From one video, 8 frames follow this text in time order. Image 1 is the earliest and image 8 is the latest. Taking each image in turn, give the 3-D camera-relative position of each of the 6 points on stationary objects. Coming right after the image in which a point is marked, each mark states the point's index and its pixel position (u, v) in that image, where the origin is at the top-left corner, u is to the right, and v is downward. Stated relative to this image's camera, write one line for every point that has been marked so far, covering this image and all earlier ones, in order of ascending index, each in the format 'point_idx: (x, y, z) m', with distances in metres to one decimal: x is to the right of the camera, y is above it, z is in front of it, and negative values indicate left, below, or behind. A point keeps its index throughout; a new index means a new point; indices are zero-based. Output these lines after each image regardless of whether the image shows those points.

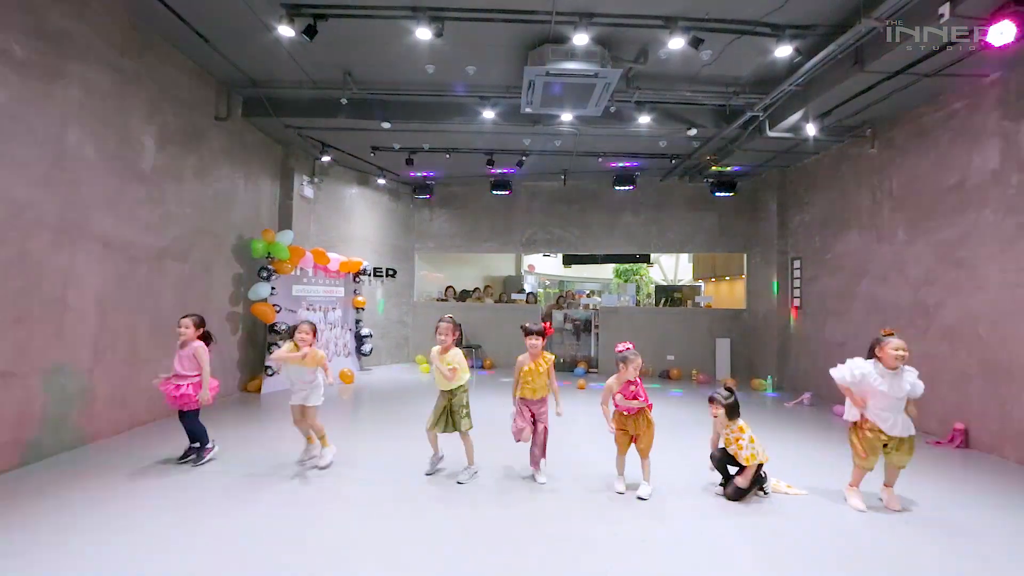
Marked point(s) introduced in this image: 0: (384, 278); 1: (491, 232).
0: (-2.1, +0.2, +8.0) m
1: (-0.4, +1.0, +8.4) m
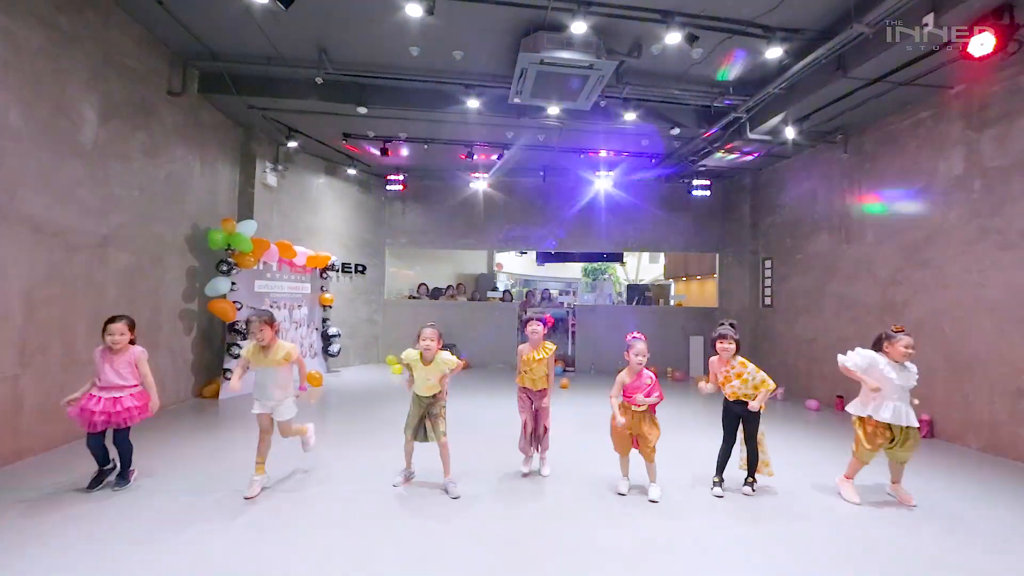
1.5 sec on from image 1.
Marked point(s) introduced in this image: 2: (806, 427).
0: (-2.5, +0.2, +7.6) m
1: (-0.8, +1.0, +8.2) m
2: (+3.1, -1.5, +5.2) m
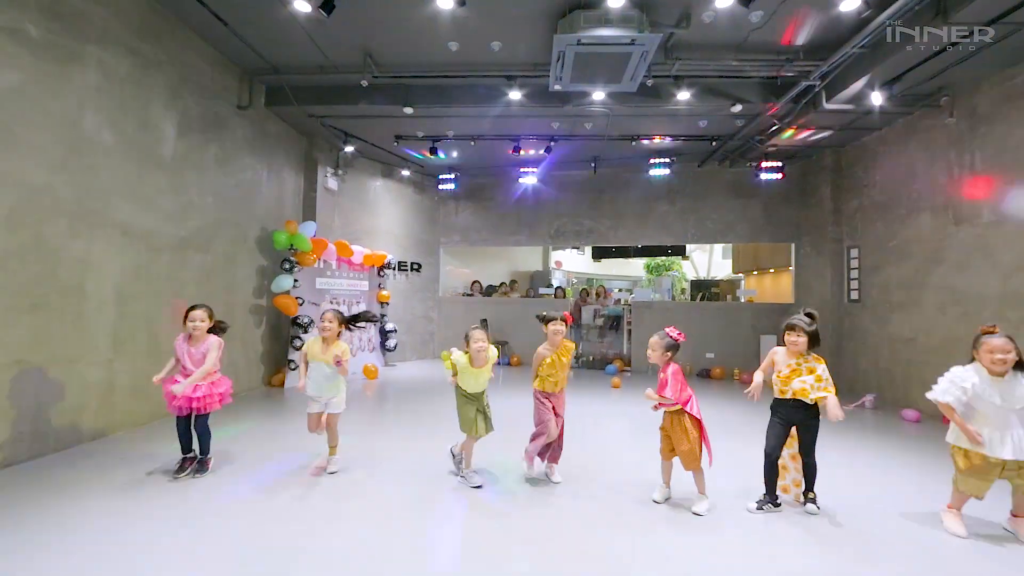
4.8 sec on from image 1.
0: (-1.7, +0.3, +7.8) m
1: (+0.1, +1.1, +8.1) m
2: (+3.6, -1.4, +4.6) m
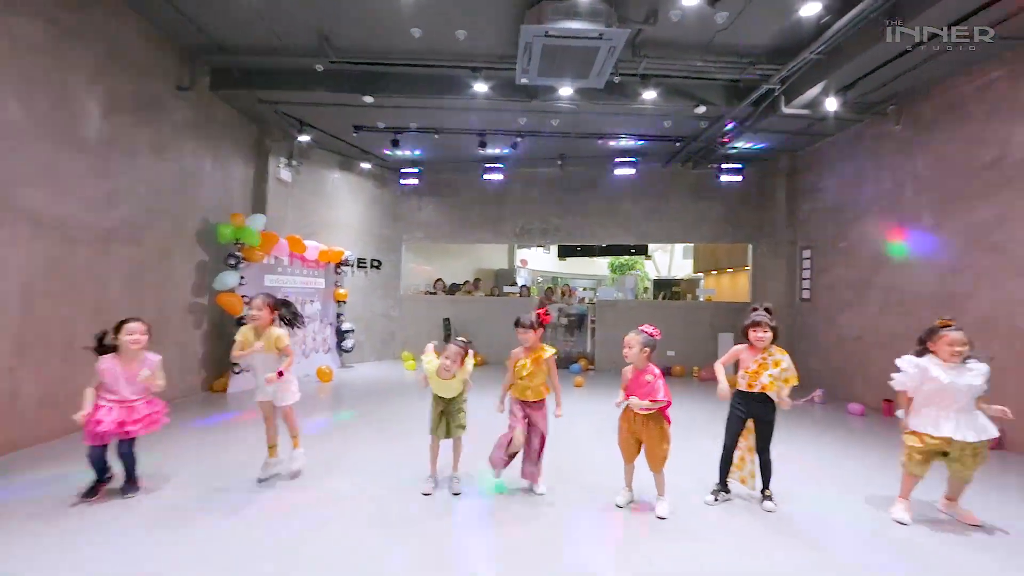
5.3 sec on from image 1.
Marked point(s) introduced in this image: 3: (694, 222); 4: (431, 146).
0: (-2.2, +0.3, +7.5) m
1: (-0.5, +1.1, +7.9) m
2: (+3.2, -1.4, +4.7) m
3: (+2.8, +1.0, +7.6) m
4: (-1.1, +2.0, +6.7) m
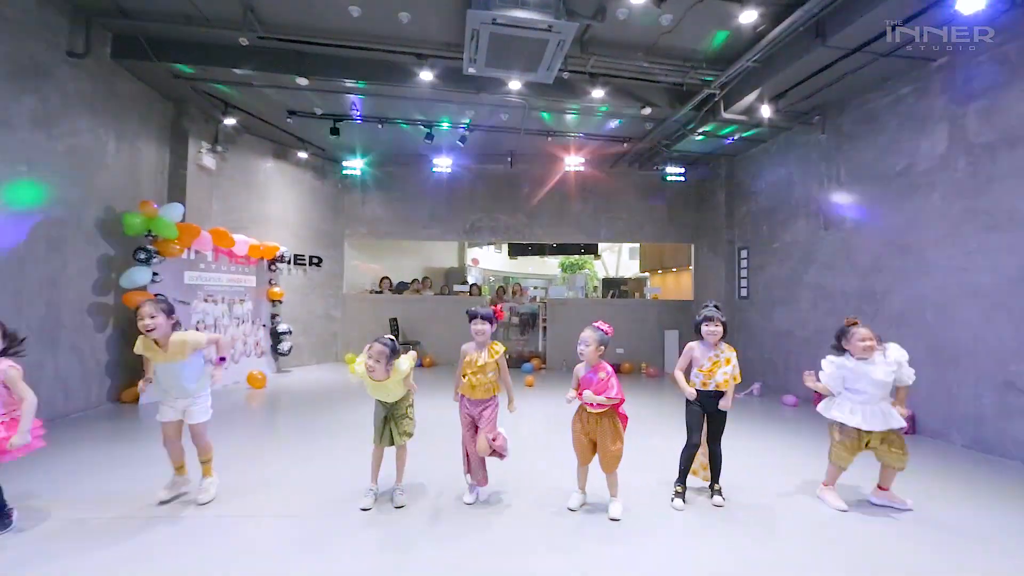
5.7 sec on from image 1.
0: (-3.0, +0.3, +7.1) m
1: (-1.3, +1.1, +7.7) m
2: (+2.7, -1.3, +4.9) m
3: (+2.0, +1.1, +7.7) m
4: (-1.8, +2.0, +6.4) m
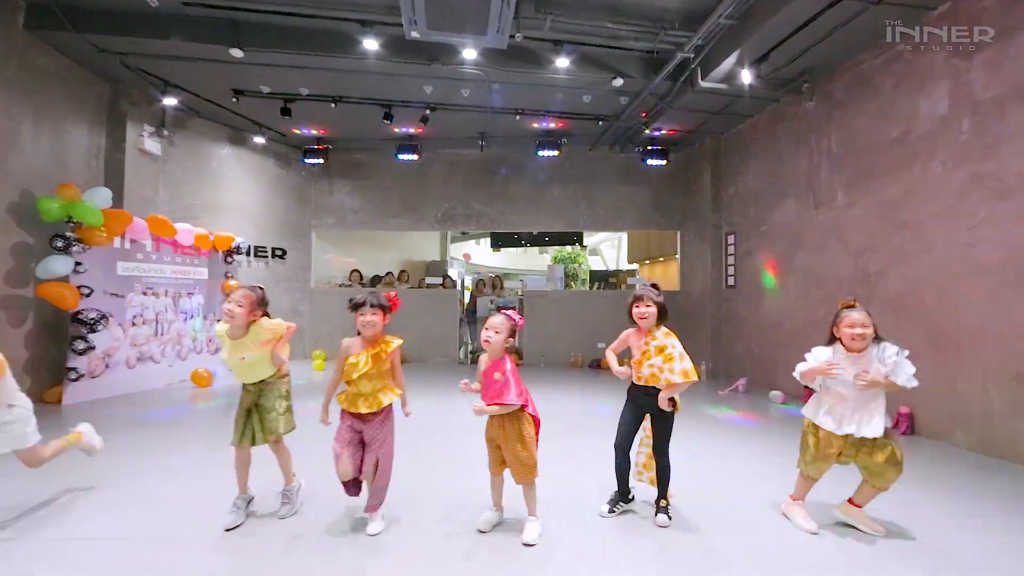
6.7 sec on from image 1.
0: (-3.4, +0.4, +6.7) m
1: (-1.7, +1.2, +7.3) m
2: (+2.3, -1.2, +4.4) m
3: (+1.7, +1.2, +7.3) m
4: (-2.2, +2.1, +6.0) m
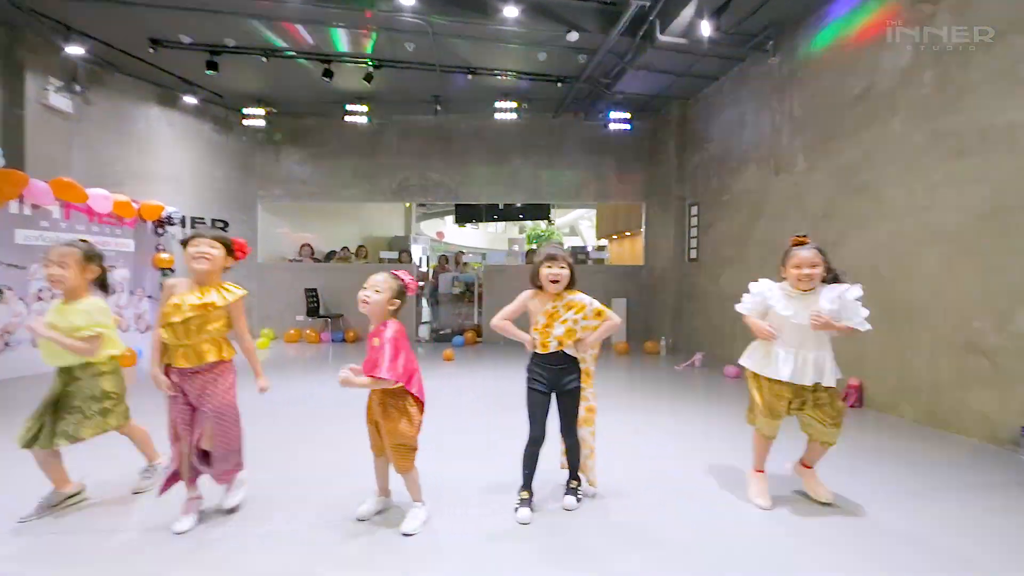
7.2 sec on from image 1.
0: (-3.9, +0.7, +6.3) m
1: (-2.2, +1.6, +6.9) m
2: (+1.9, -1.0, +4.2) m
3: (+1.1, +1.6, +6.9) m
4: (-2.8, +2.4, +5.5) m
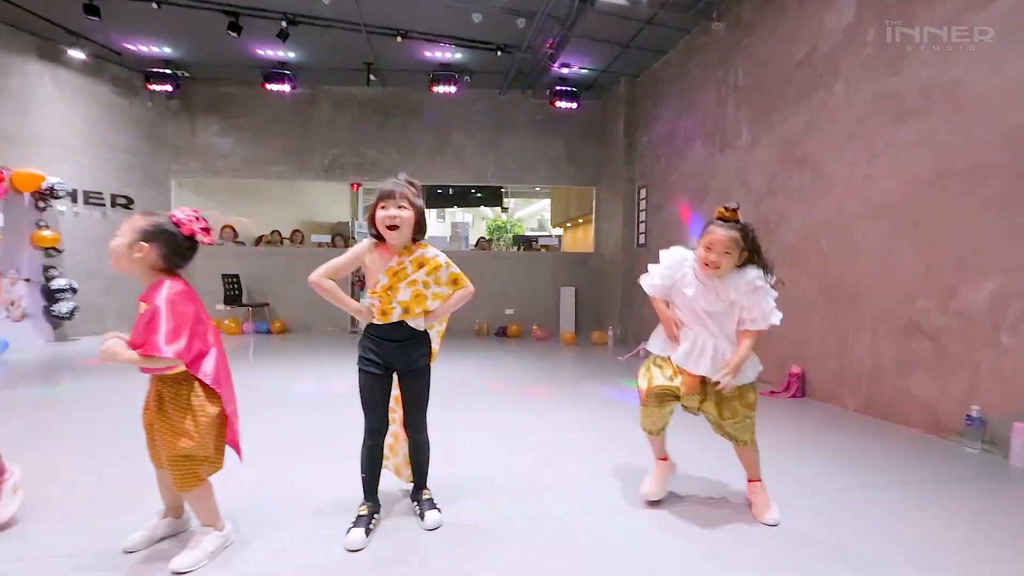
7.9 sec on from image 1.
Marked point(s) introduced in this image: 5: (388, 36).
0: (-4.6, +0.9, +5.6) m
1: (-3.0, +1.8, +6.3) m
2: (+1.2, -0.8, +3.9) m
3: (+0.3, +1.7, +6.6) m
4: (-3.4, +2.6, +4.9) m
5: (-1.2, +2.6, +5.0) m
